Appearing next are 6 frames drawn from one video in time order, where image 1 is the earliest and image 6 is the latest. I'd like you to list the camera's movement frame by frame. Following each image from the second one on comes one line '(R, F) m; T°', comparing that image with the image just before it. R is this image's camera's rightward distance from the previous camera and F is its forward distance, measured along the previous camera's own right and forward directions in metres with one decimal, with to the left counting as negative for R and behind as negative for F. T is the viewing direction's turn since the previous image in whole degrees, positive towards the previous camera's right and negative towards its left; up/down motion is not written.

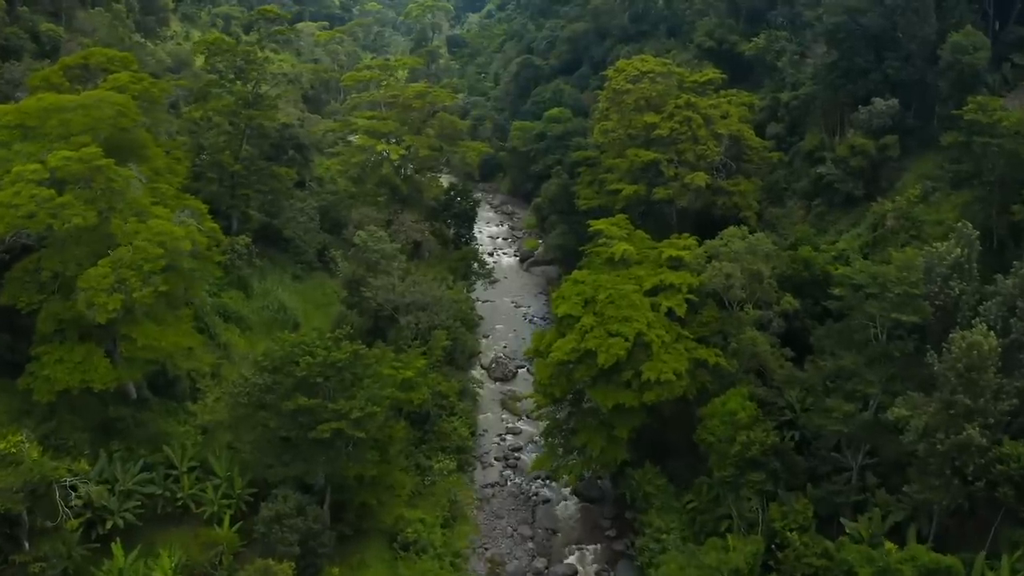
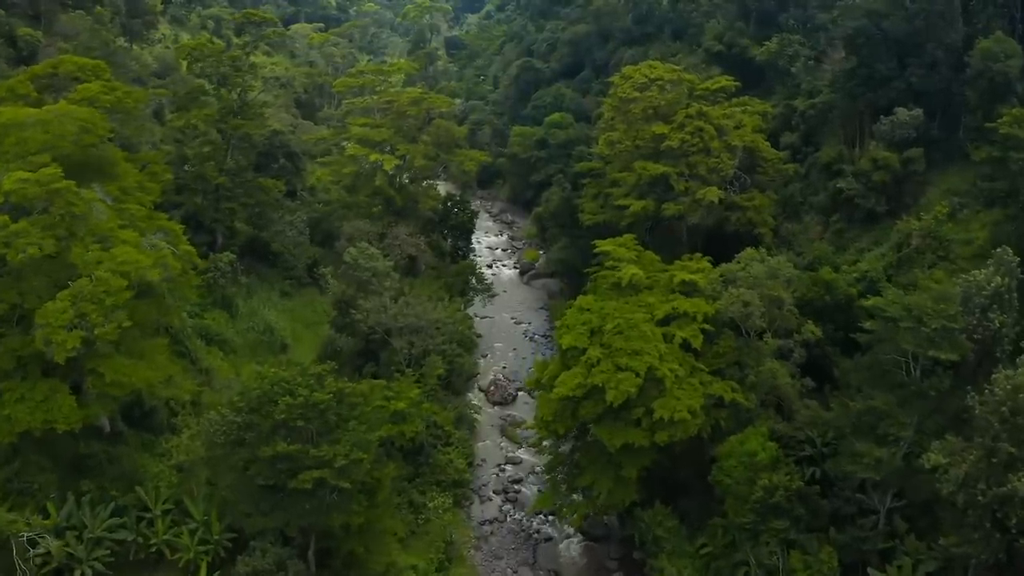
(0.0, +1.4) m; 0°
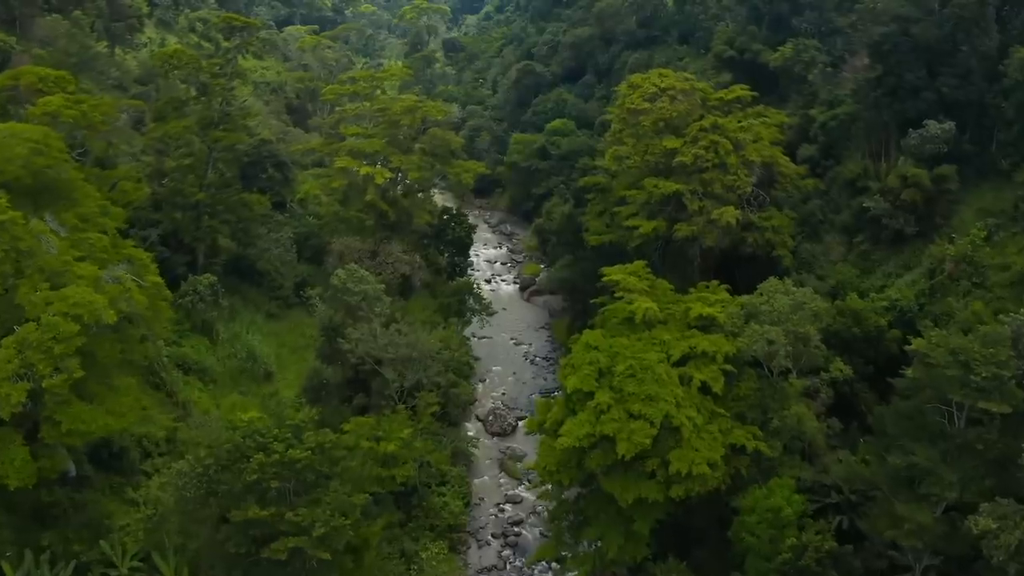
(0.0, +1.6) m; 0°
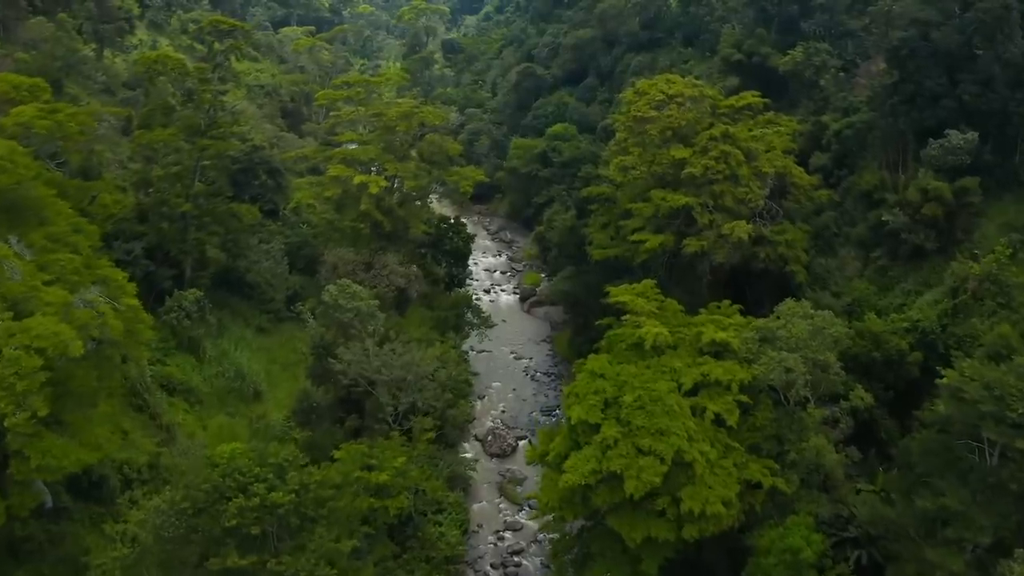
(0.0, +1.0) m; 0°
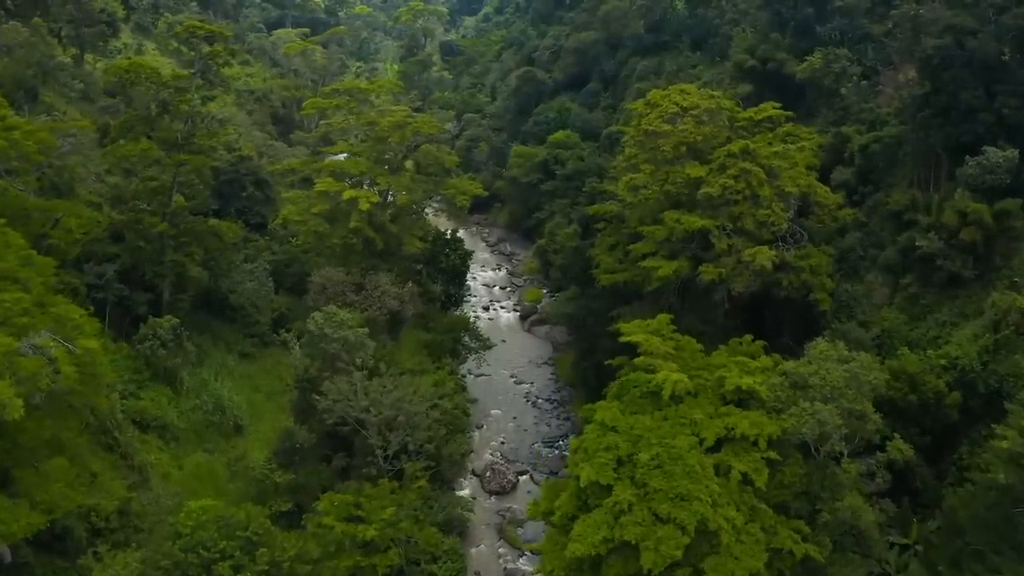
(0.0, +1.6) m; 0°
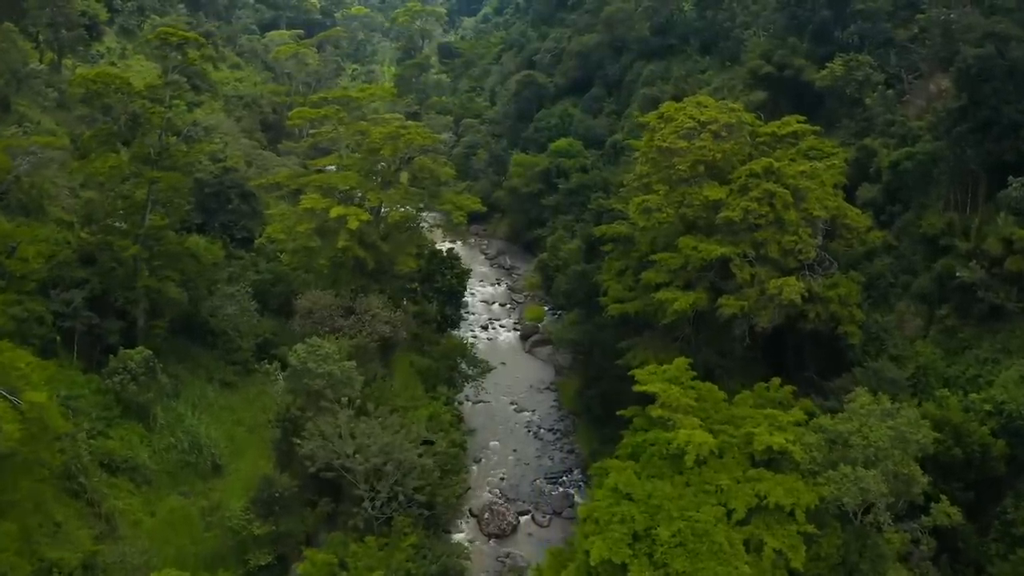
(0.0, +1.6) m; 0°
